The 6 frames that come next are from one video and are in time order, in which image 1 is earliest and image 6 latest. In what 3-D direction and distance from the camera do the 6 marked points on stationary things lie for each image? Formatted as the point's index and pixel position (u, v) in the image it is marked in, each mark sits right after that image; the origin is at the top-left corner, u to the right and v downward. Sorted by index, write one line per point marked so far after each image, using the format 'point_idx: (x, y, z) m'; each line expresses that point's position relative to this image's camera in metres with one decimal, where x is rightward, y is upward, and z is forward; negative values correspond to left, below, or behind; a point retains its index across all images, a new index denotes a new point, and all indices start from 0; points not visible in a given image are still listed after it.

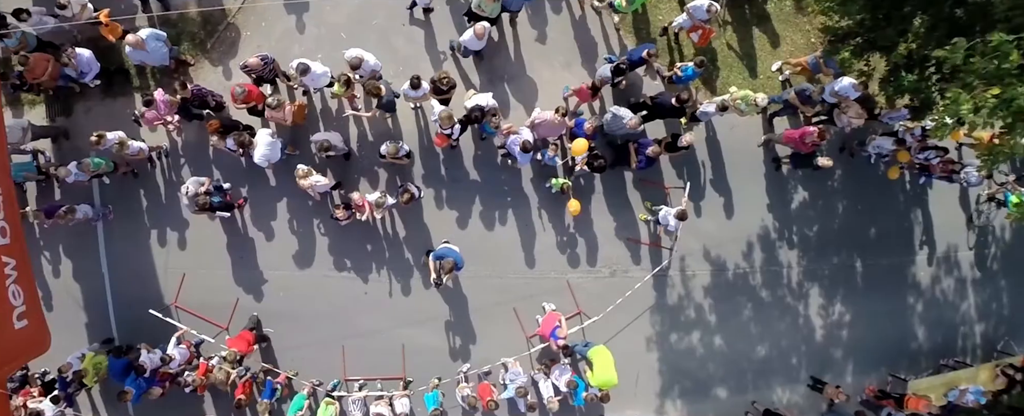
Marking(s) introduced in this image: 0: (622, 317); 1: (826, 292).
0: (+1.8, -1.8, +12.2) m
1: (+5.7, -1.5, +12.5) m
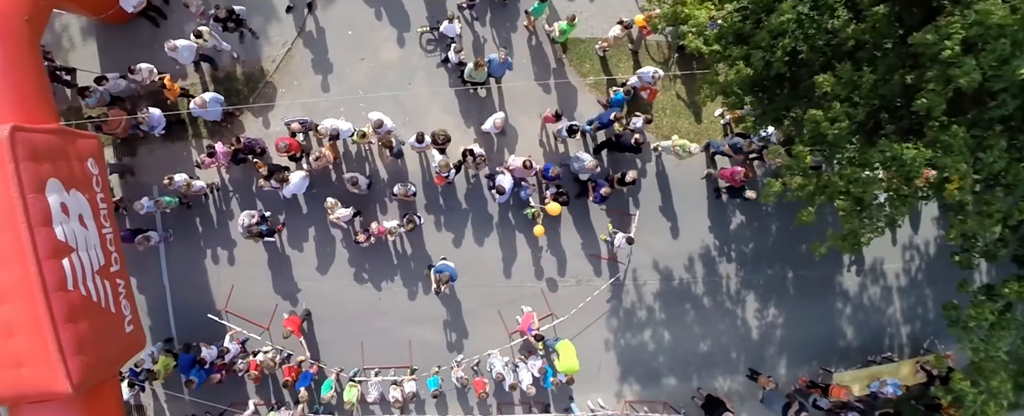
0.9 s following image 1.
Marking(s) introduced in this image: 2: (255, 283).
0: (+1.6, -2.3, +14.8) m
1: (+5.4, -1.9, +15.2) m
2: (-5.2, -1.5, +14.4) m
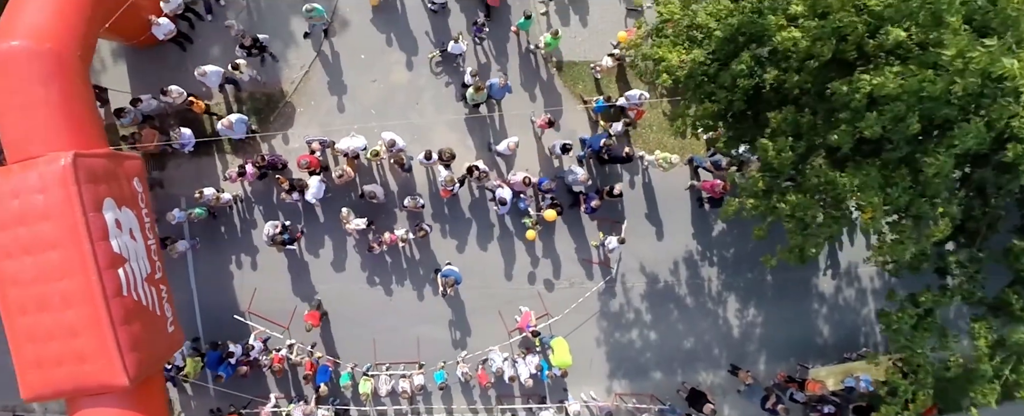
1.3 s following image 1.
0: (+1.5, -2.5, +16.1) m
1: (+5.4, -2.1, +16.5) m
2: (-5.3, -1.7, +15.7) m
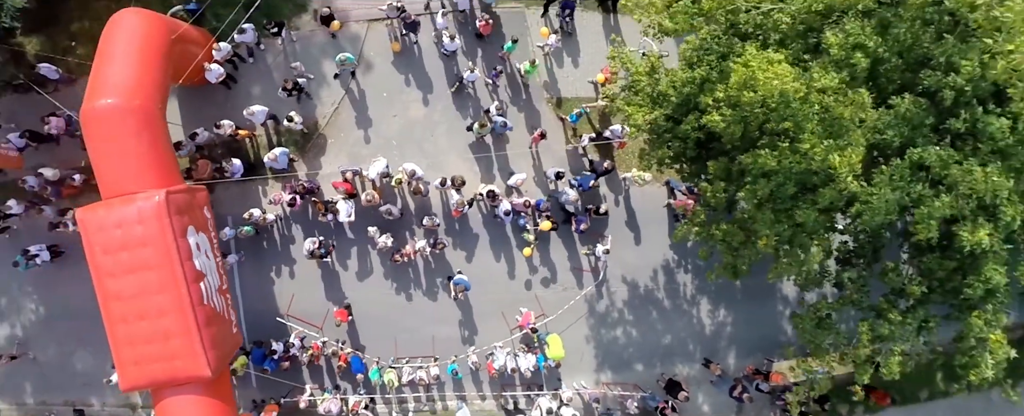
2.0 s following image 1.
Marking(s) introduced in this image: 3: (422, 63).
0: (+1.6, -2.9, +18.7) m
1: (+5.4, -2.5, +19.0) m
2: (-5.2, -2.2, +18.3) m
3: (-2.3, +3.8, +18.4) m
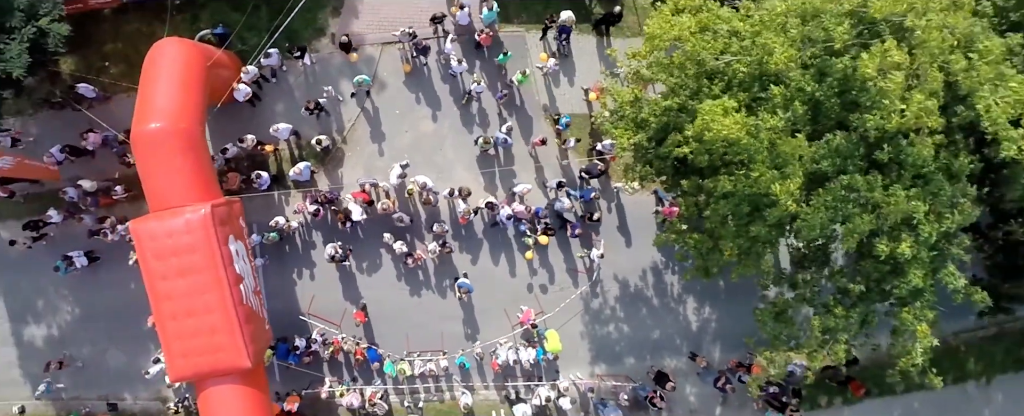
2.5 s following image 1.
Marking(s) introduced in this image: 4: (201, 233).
0: (+1.6, -3.1, +20.5) m
1: (+5.5, -2.7, +20.8) m
2: (-5.2, -2.4, +20.1) m
3: (-2.3, +3.6, +20.1) m
4: (-6.3, -0.5, +14.4) m
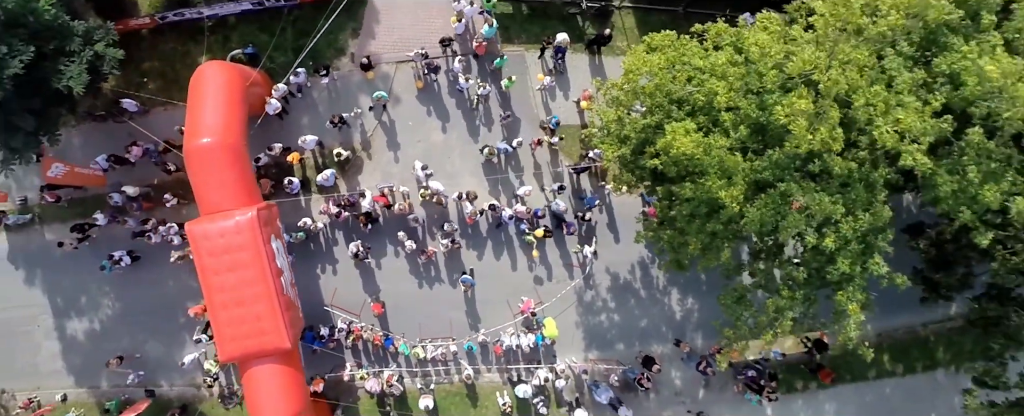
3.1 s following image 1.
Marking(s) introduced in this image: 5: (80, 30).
0: (+1.7, -3.1, +22.8) m
1: (+5.5, -2.7, +23.1) m
2: (-5.1, -2.5, +22.4) m
3: (-2.3, +3.5, +22.5) m
4: (-6.3, -0.6, +16.7) m
5: (-12.2, +5.0, +20.0) m
